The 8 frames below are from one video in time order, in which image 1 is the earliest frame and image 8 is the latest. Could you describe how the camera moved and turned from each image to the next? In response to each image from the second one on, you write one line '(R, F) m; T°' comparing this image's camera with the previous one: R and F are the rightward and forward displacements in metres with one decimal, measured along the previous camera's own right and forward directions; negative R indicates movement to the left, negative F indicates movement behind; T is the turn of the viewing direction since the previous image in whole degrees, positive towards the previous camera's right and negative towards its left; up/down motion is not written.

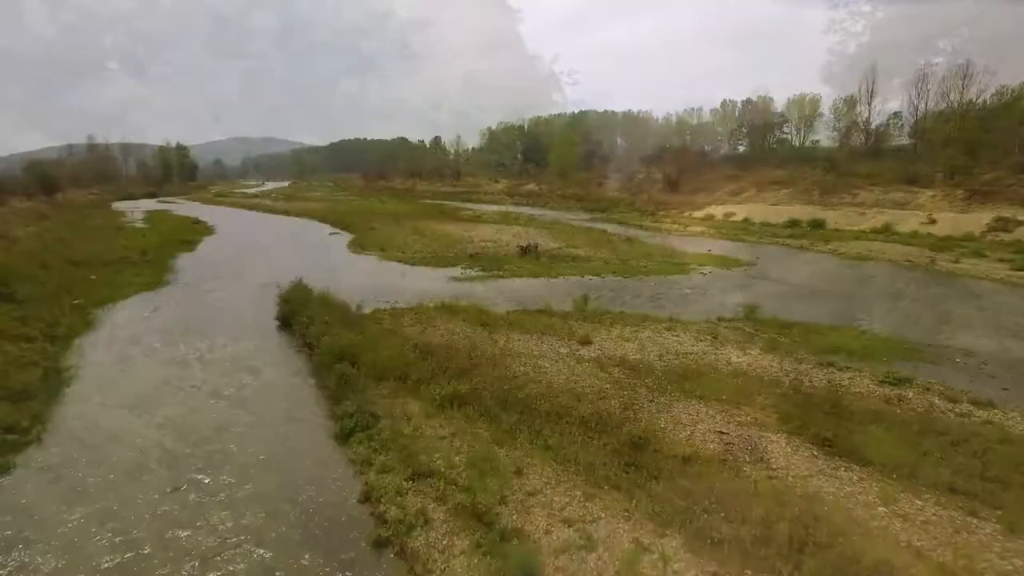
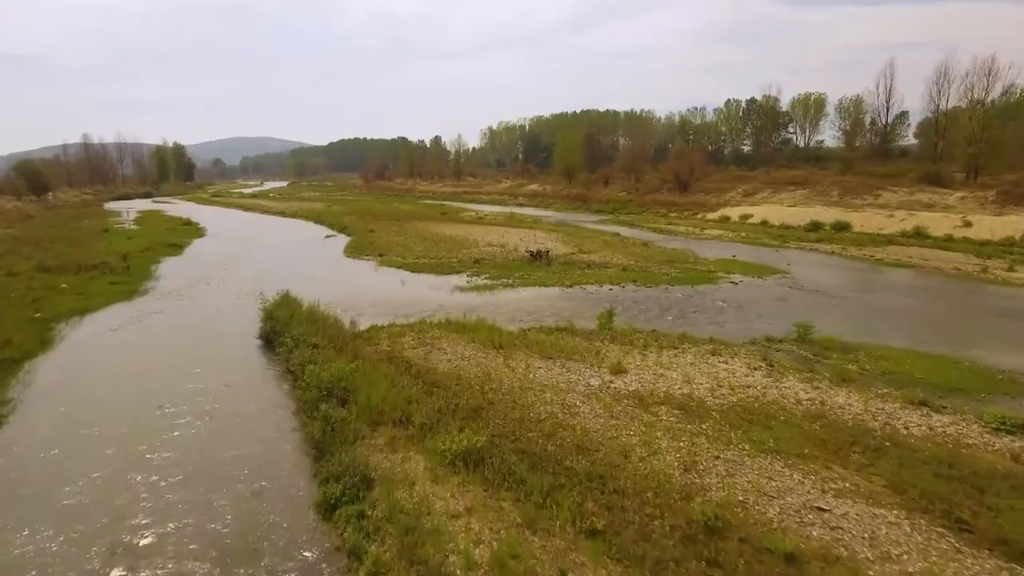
(-0.4, +2.7) m; 0°
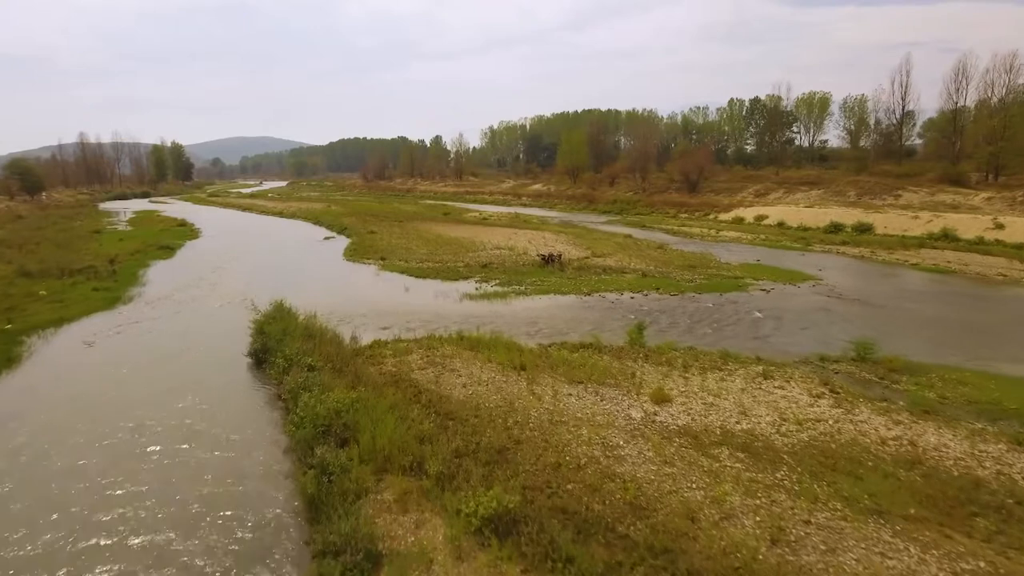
(-0.5, +2.0) m; 0°
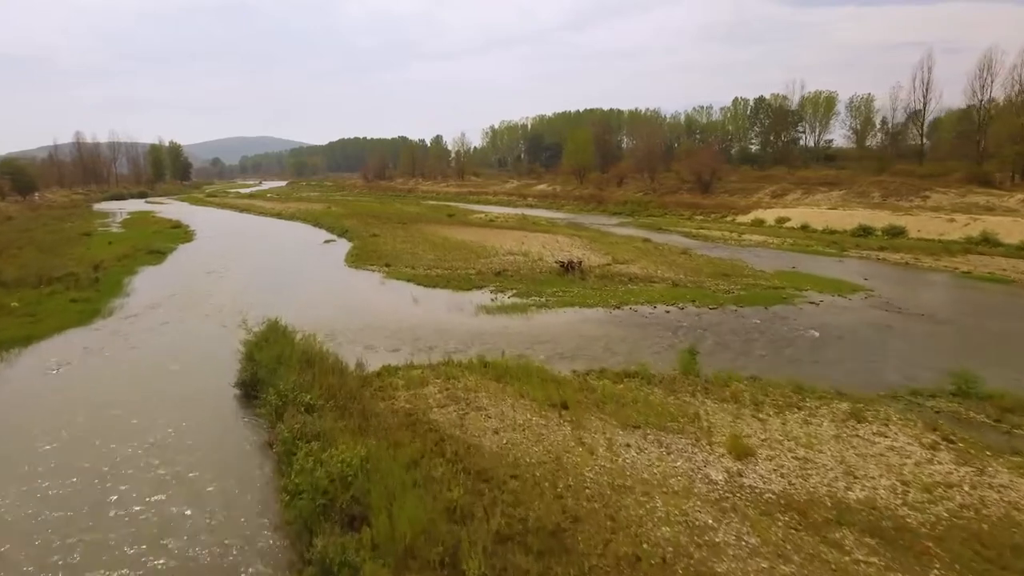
(-0.7, +2.4) m; 0°
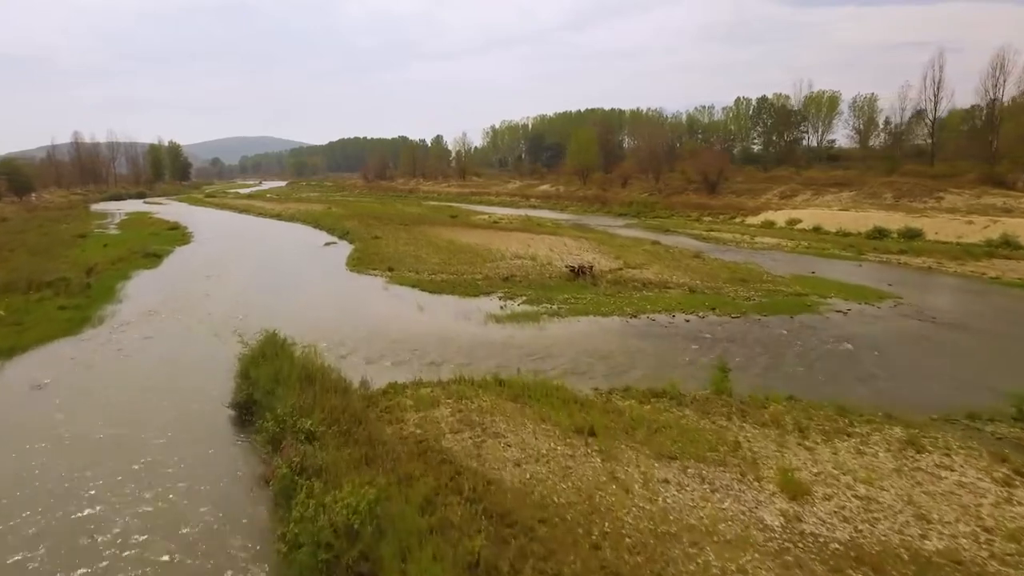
(-0.3, +1.1) m; 0°
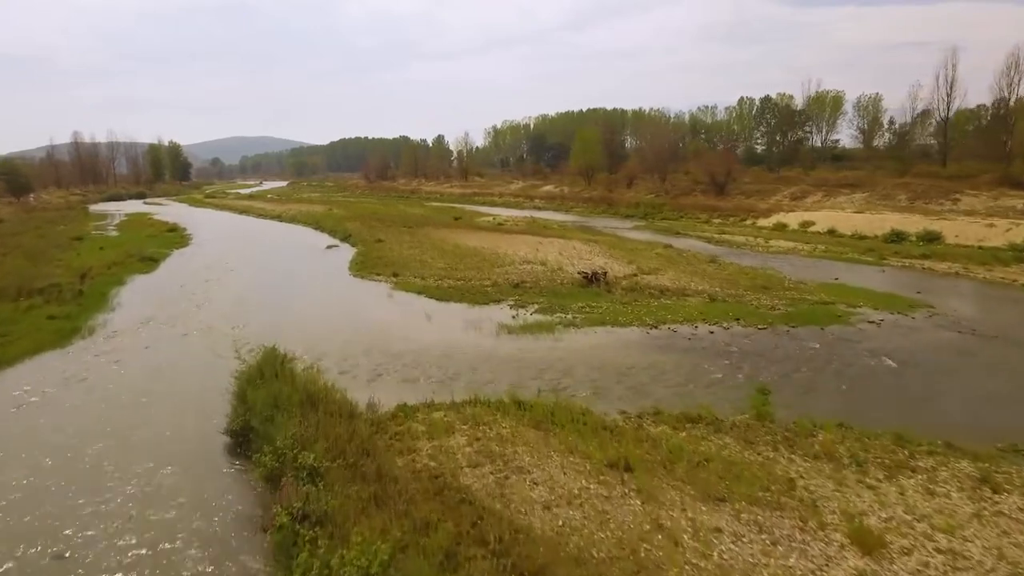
(-0.4, +1.1) m; 0°
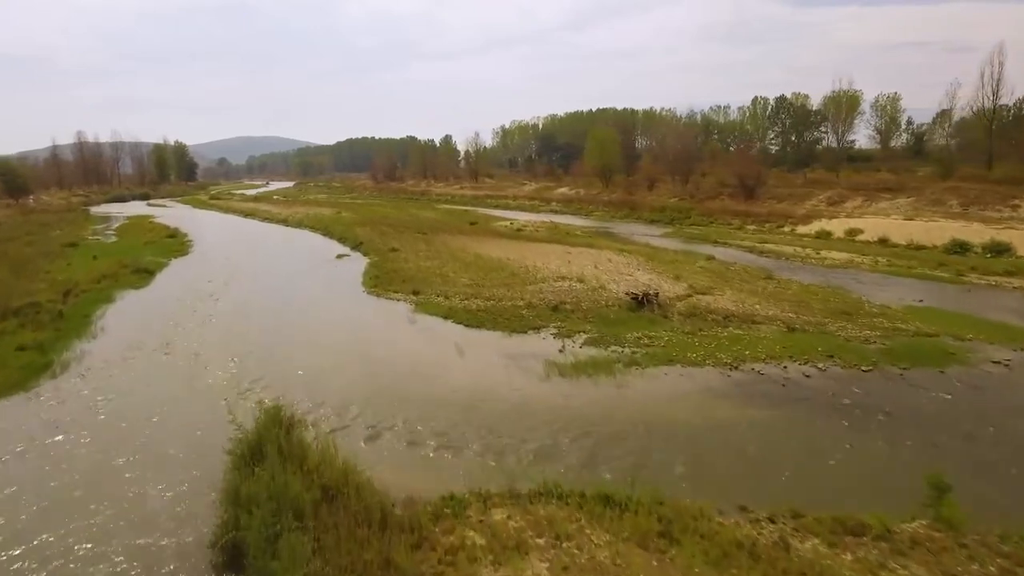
(-1.1, +3.3) m; 0°
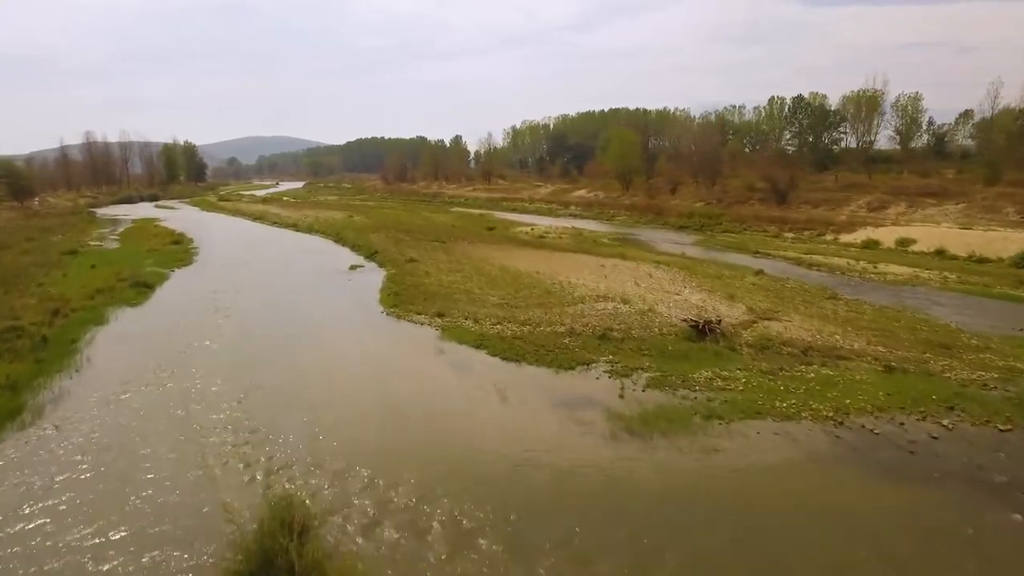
(-1.0, +2.8) m; -1°
